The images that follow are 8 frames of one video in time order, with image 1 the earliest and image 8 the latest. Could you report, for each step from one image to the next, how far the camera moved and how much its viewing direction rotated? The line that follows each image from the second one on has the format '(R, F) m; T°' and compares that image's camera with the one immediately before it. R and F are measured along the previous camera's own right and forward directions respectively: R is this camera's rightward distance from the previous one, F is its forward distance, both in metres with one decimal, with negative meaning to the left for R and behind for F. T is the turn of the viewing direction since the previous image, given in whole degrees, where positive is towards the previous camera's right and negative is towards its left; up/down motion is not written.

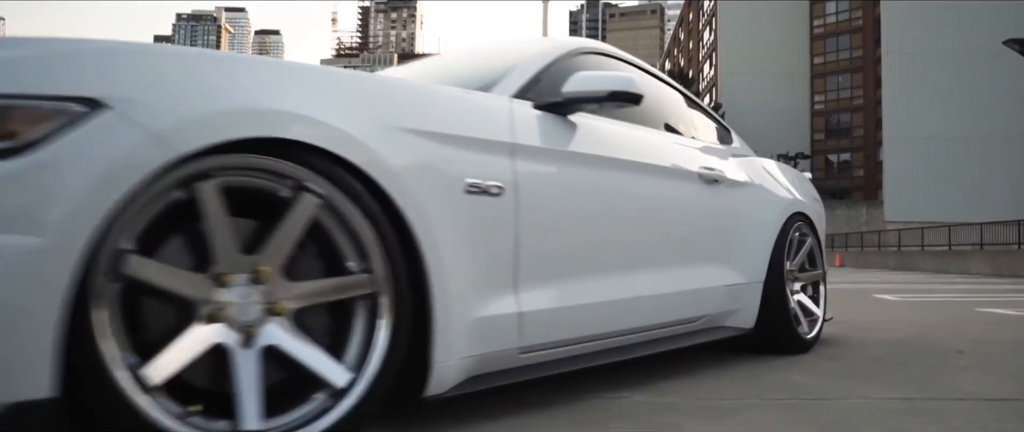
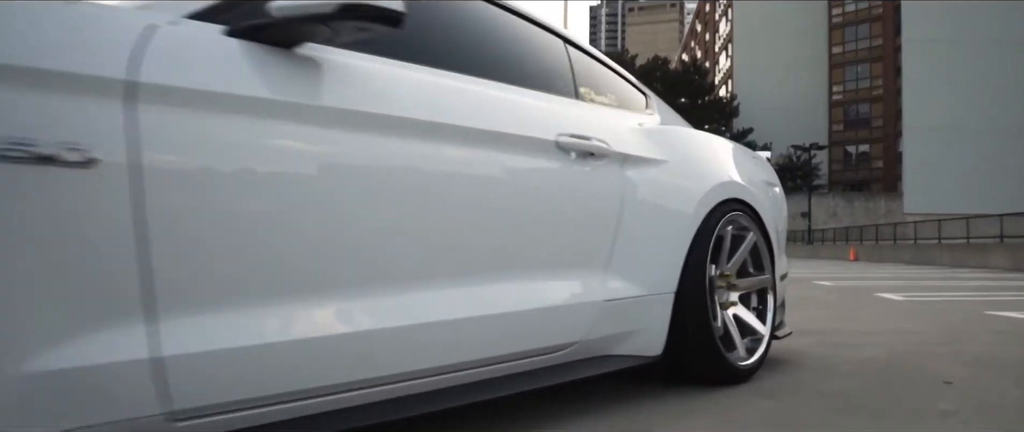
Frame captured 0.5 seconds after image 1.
(+1.0, +1.4) m; -1°
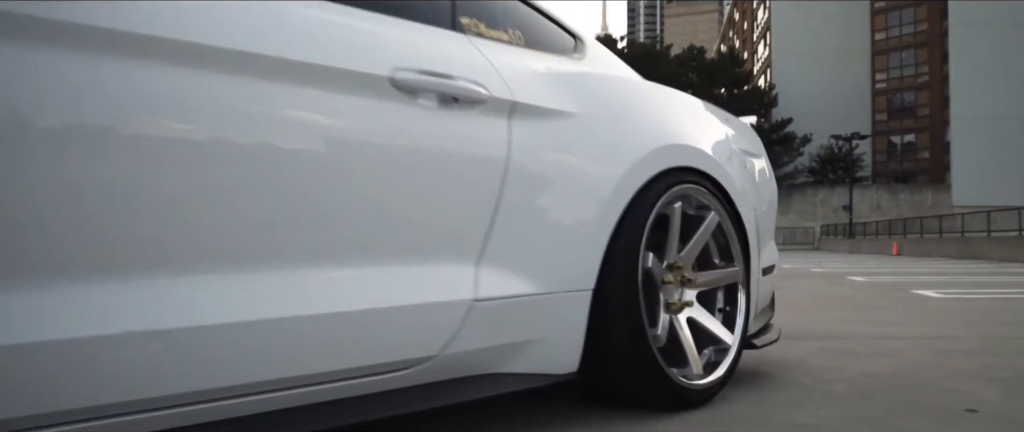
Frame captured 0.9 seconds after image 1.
(+0.7, +1.0) m; -3°
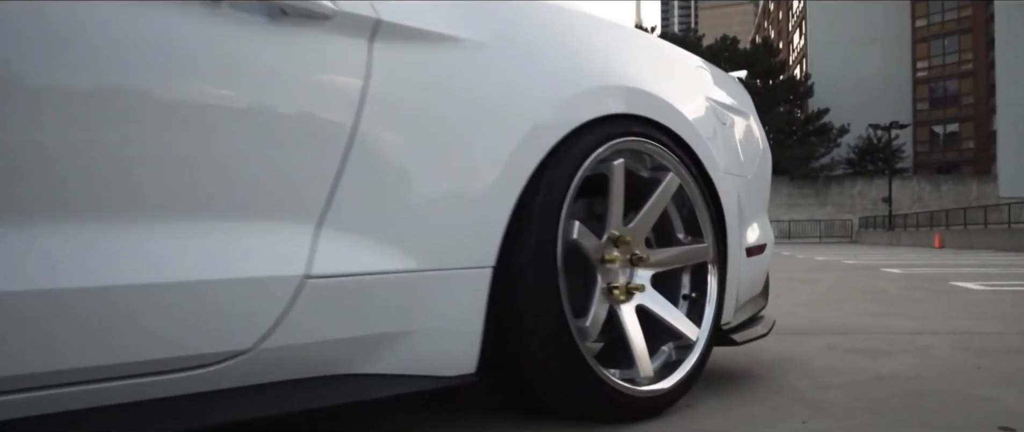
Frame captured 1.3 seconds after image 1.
(+0.5, +0.7) m; -3°
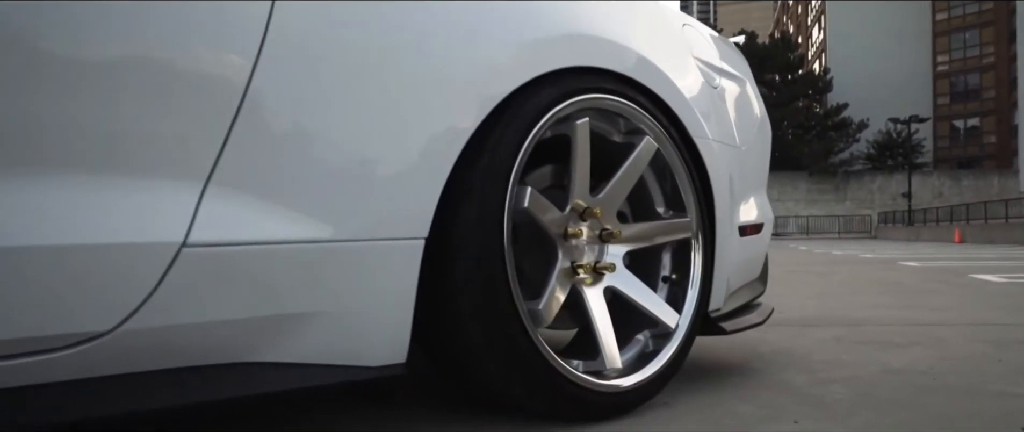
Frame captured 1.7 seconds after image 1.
(+0.2, +0.3) m; -1°
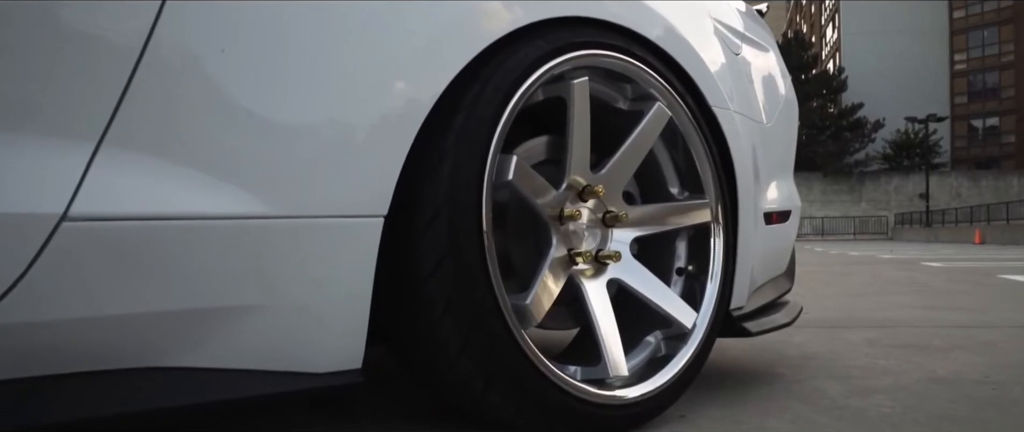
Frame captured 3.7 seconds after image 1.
(+0.1, +0.4) m; -1°
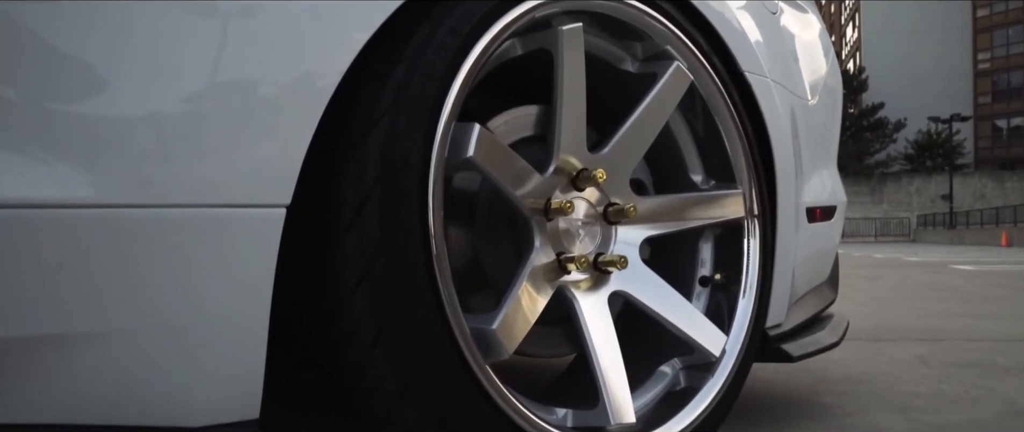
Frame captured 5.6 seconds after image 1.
(+0.1, +0.5) m; -1°
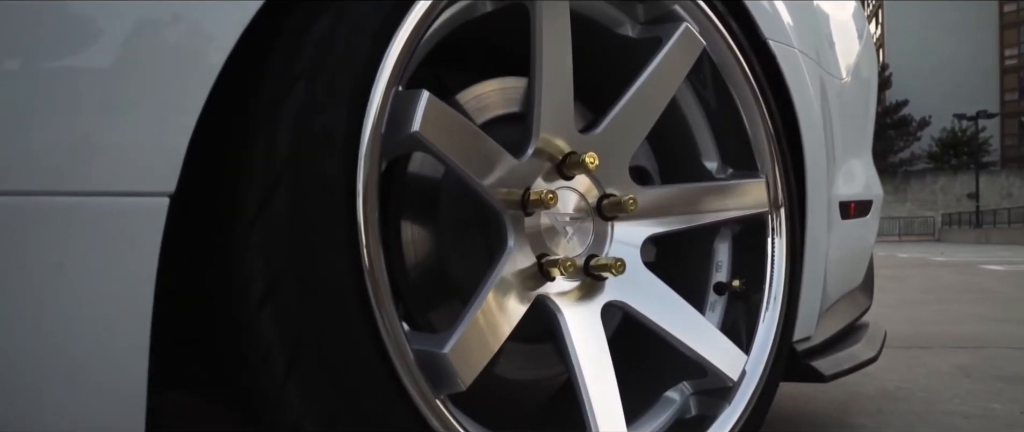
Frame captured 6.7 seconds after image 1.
(+0.1, +0.3) m; -1°
